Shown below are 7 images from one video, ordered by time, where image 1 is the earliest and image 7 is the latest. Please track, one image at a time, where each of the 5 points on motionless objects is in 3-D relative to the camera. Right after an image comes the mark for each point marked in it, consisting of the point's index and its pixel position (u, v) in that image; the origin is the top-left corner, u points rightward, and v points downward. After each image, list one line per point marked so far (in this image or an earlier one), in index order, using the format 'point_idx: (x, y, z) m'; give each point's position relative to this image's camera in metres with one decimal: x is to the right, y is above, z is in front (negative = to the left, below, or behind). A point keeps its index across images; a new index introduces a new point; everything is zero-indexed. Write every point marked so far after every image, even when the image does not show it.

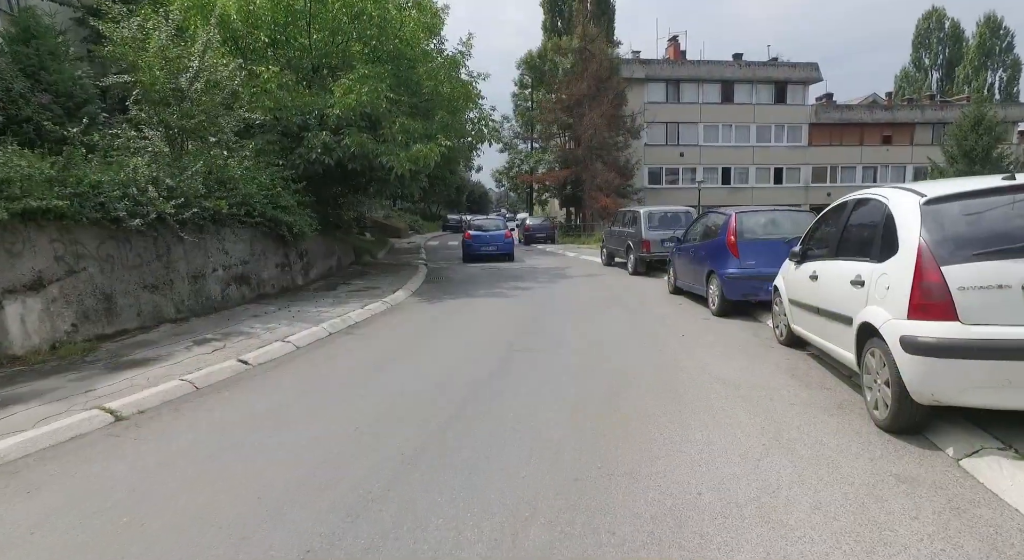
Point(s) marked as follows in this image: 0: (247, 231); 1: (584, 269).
0: (-4.4, +0.8, +10.7) m
1: (+1.9, +0.3, +17.0) m
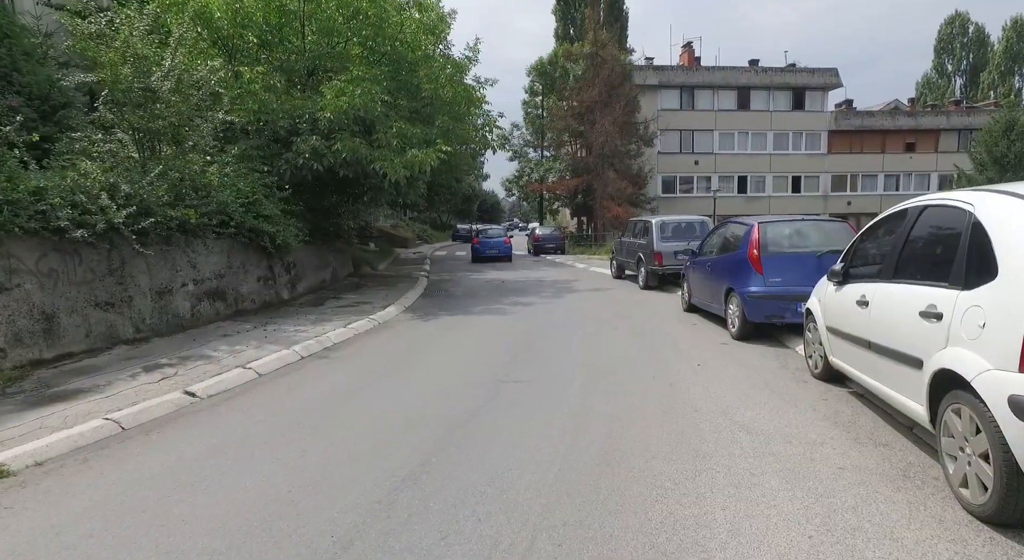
0: (-4.5, +0.6, +9.9) m
1: (+2.0, -0.1, +16.0) m
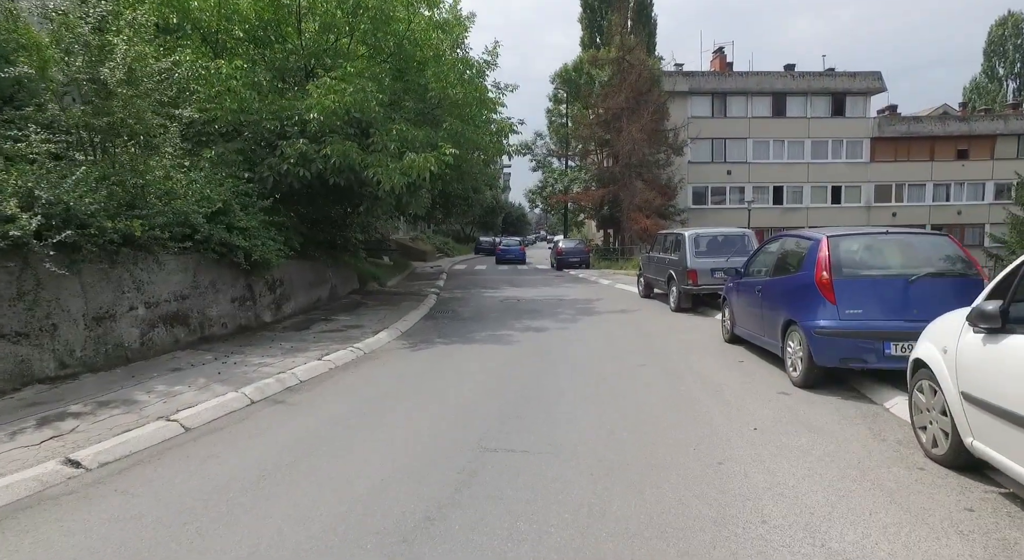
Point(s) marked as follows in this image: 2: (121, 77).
0: (-4.3, +0.3, +8.6) m
1: (+2.3, -0.5, +14.4) m
2: (-5.0, +2.6, +8.1) m
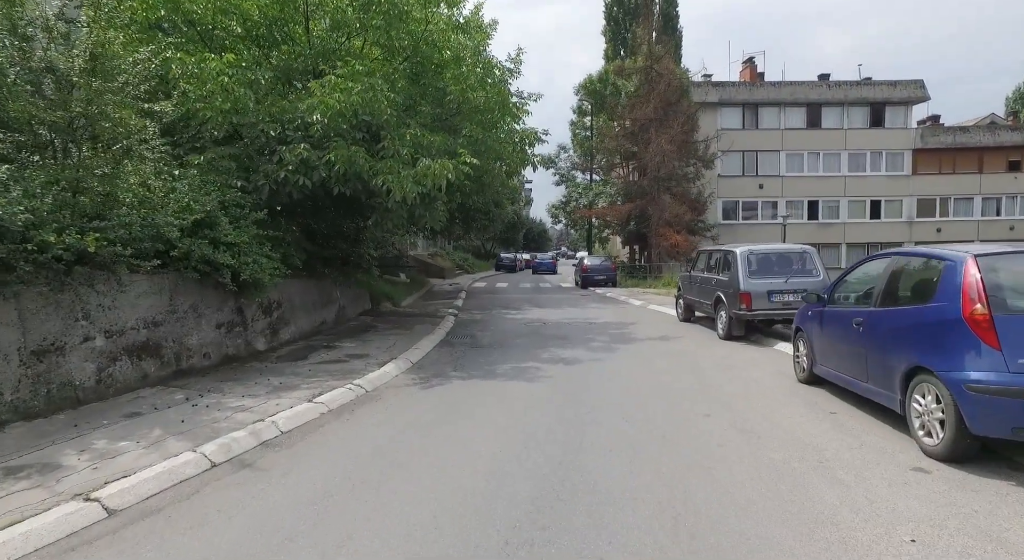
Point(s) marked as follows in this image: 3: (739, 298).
0: (-4.0, 0.0, +7.4) m
1: (+2.9, -0.9, +12.9) m
2: (-4.6, +2.3, +7.0) m
3: (+3.6, -0.3, +10.3) m
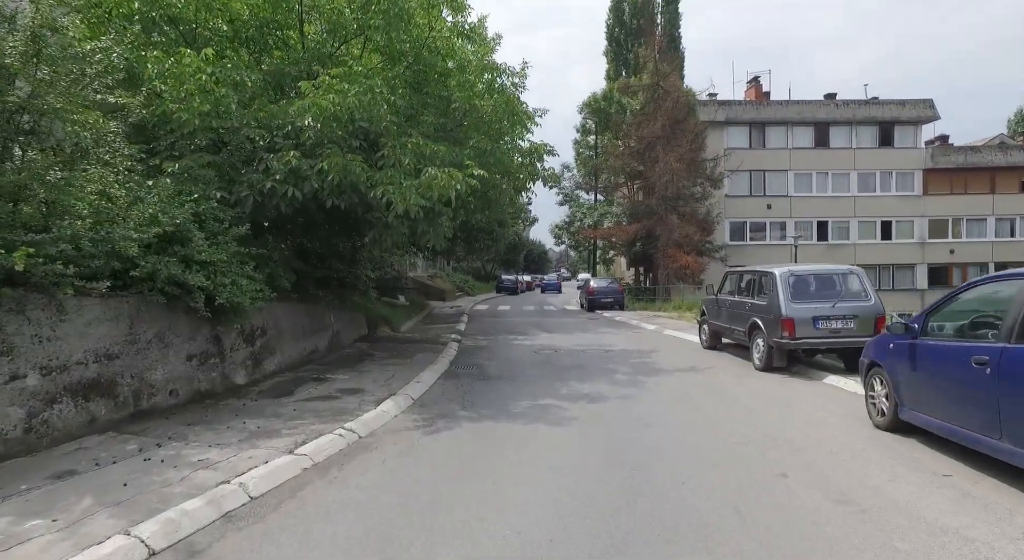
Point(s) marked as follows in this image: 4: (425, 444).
0: (-3.8, -0.2, +6.2) m
1: (+3.0, -1.4, +11.8) m
2: (-4.4, +2.1, +5.9) m
3: (+3.8, -0.6, +9.1) m
4: (-0.9, -1.6, +6.3) m
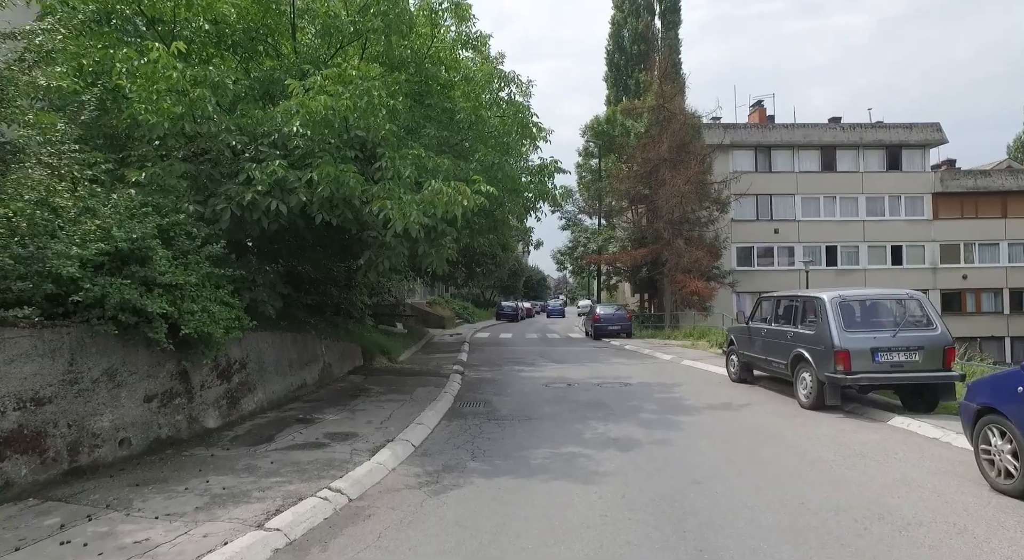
0: (-3.6, -0.4, +5.1) m
1: (+3.2, -1.8, +10.6) m
2: (-4.2, +1.9, +4.8) m
3: (+4.0, -1.0, +8.0) m
4: (-0.7, -1.8, +5.1) m
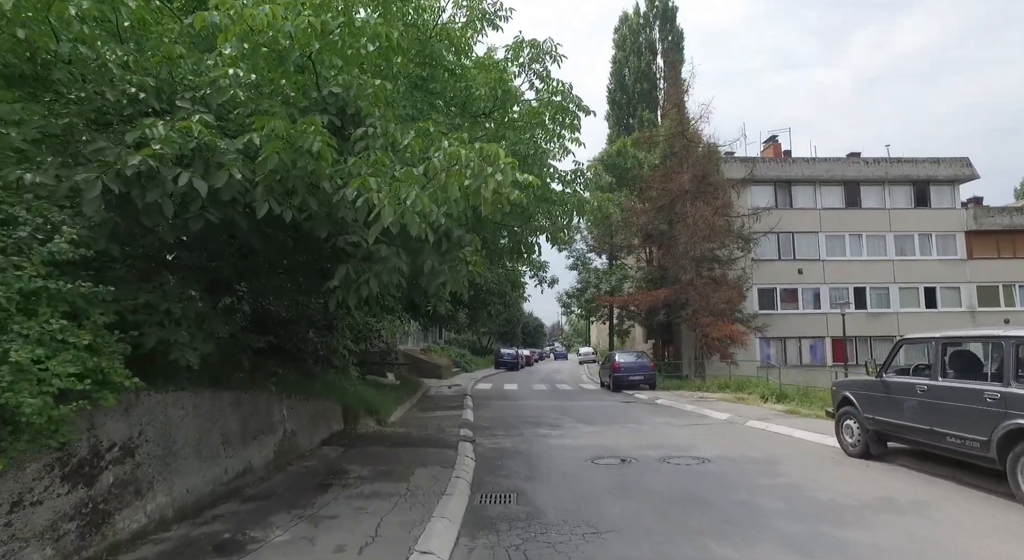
0: (-3.1, -0.4, +1.8) m
1: (+3.7, -2.2, +7.3) m
2: (-3.7, +1.9, +1.7) m
3: (+4.5, -1.2, +4.8) m
4: (-0.1, -1.8, +1.8) m
